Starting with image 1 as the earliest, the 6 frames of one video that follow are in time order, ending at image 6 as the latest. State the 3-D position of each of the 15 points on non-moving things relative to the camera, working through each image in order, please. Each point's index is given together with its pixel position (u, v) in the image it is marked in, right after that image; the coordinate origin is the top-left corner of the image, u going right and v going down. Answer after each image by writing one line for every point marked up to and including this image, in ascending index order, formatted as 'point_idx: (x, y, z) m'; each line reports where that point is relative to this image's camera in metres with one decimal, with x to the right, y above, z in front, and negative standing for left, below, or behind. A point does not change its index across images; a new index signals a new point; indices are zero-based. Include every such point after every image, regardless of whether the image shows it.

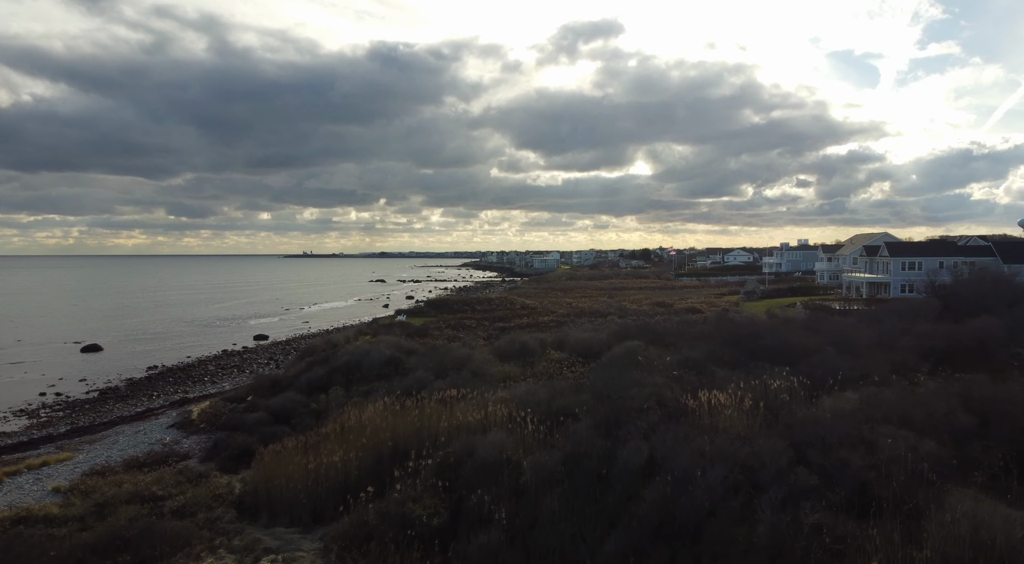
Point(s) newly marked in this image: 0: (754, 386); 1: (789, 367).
0: (+7.0, -3.0, +17.8) m
1: (+8.9, -2.8, +19.8) m
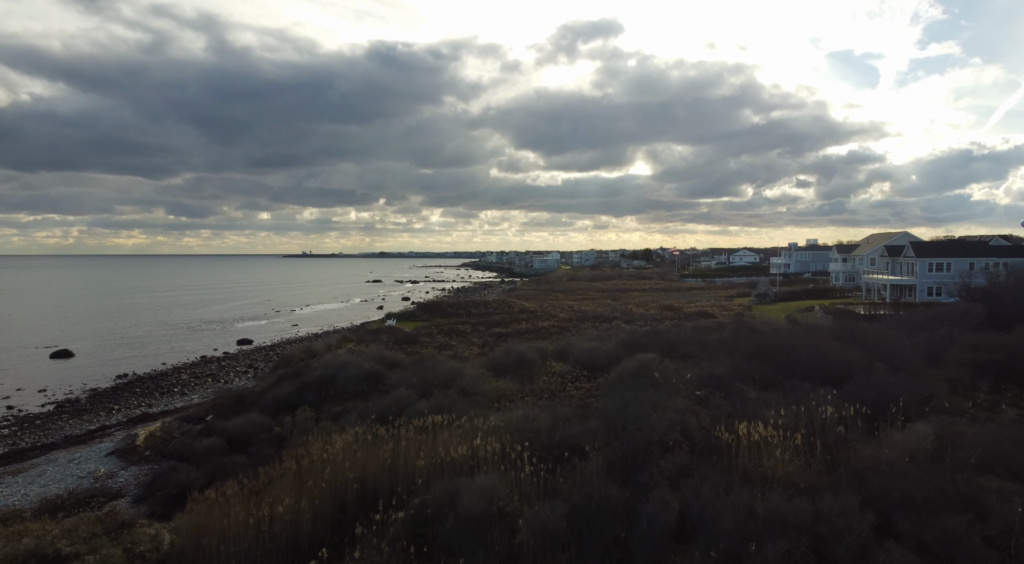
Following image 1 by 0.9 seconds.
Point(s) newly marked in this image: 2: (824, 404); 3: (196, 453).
0: (+6.8, -3.2, +14.7) m
1: (+8.8, -2.9, +16.8) m
2: (+7.8, -3.1, +15.4) m
3: (-9.2, -5.0, +17.9) m
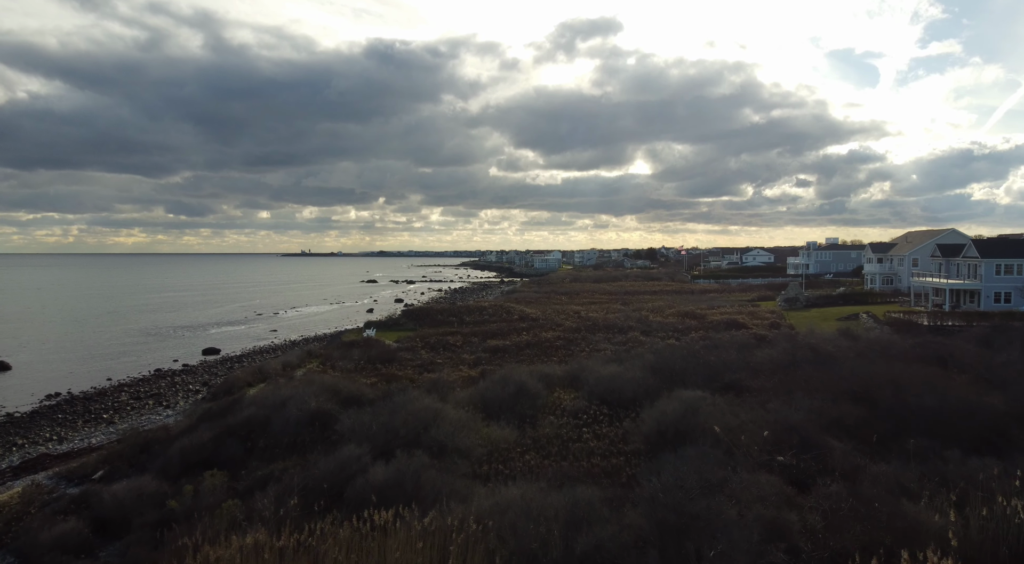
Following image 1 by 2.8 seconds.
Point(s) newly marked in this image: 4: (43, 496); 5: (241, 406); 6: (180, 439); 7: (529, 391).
0: (+6.8, -3.4, +8.9) m
1: (+8.7, -3.2, +11.0) m
2: (+7.7, -3.3, +9.6) m
3: (-9.3, -5.2, +12.1) m
4: (-11.4, -5.2, +15.0) m
5: (-8.0, -3.7, +18.2) m
6: (-9.2, -4.3, +17.0) m
7: (+0.5, -3.3, +18.7) m
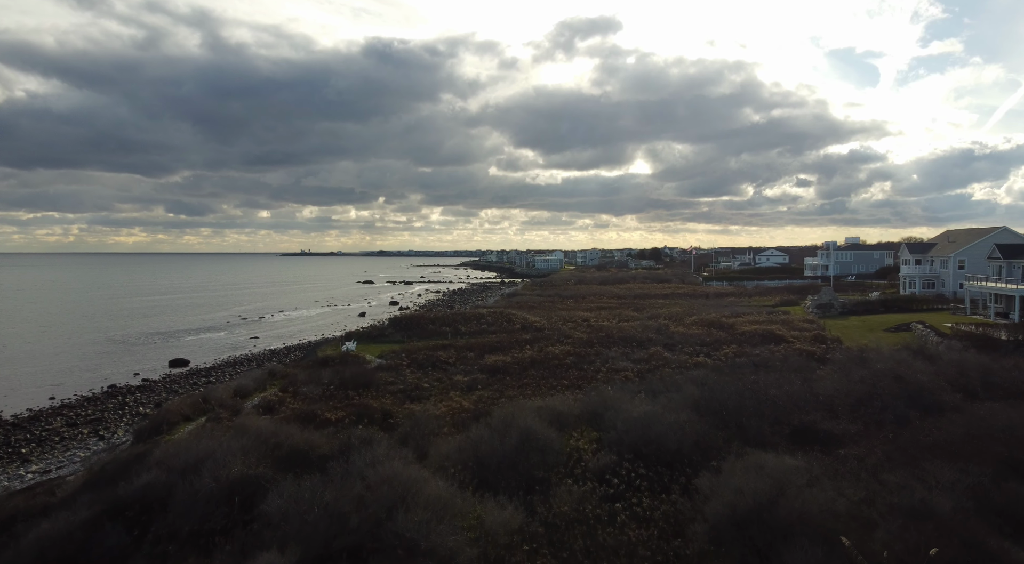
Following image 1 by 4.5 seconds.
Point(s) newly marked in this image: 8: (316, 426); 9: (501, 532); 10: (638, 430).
0: (+6.8, -3.7, +4.1) m
1: (+8.7, -3.4, +6.2) m
2: (+7.8, -3.6, +4.8) m
3: (-9.2, -5.5, +7.3) m
4: (-11.3, -5.5, +10.2) m
5: (-7.9, -4.0, +13.4) m
6: (-9.1, -4.6, +12.2) m
7: (+0.6, -3.6, +13.9) m
8: (-5.3, -3.7, +16.5) m
9: (-0.2, -4.2, +10.2) m
10: (+3.0, -3.5, +14.4) m
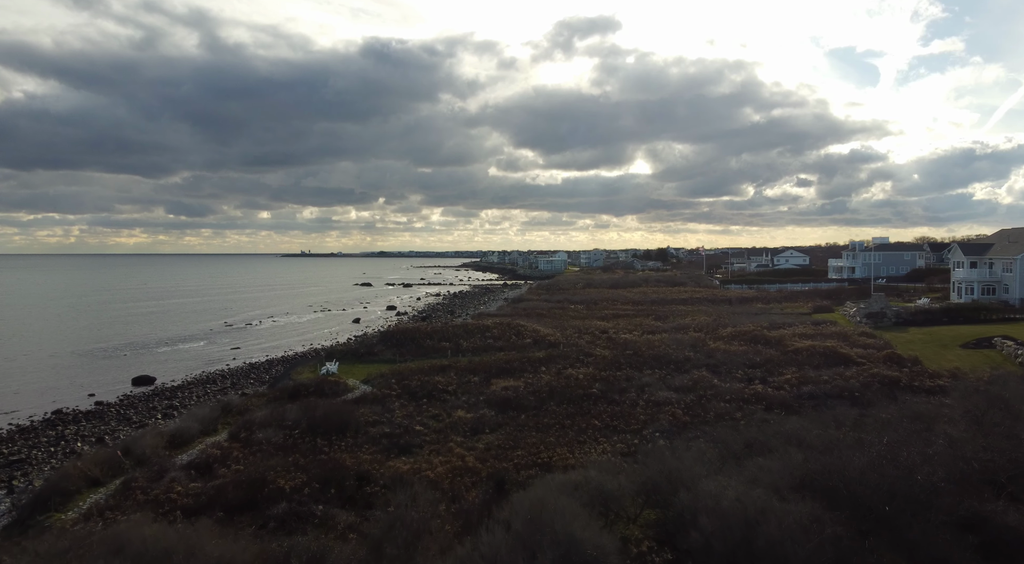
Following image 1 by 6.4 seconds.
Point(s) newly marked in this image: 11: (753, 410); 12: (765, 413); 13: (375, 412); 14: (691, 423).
0: (+7.3, -4.1, -0.9) m
1: (+9.2, -3.8, +1.1) m
2: (+8.3, -3.9, -0.2) m
3: (-8.7, -5.9, +2.2) m
4: (-10.8, -5.9, +5.2) m
5: (-7.4, -4.4, +8.3) m
6: (-8.6, -5.0, +7.2) m
7: (+1.1, -4.0, +8.8) m
8: (-4.8, -4.1, +11.5) m
9: (+0.3, -4.5, +5.2) m
10: (+3.4, -3.9, +9.3) m
11: (+7.5, -3.6, +19.2) m
12: (+7.5, -3.6, +18.4) m
13: (-4.3, -4.1, +19.6) m
14: (+5.2, -3.7, +17.8) m
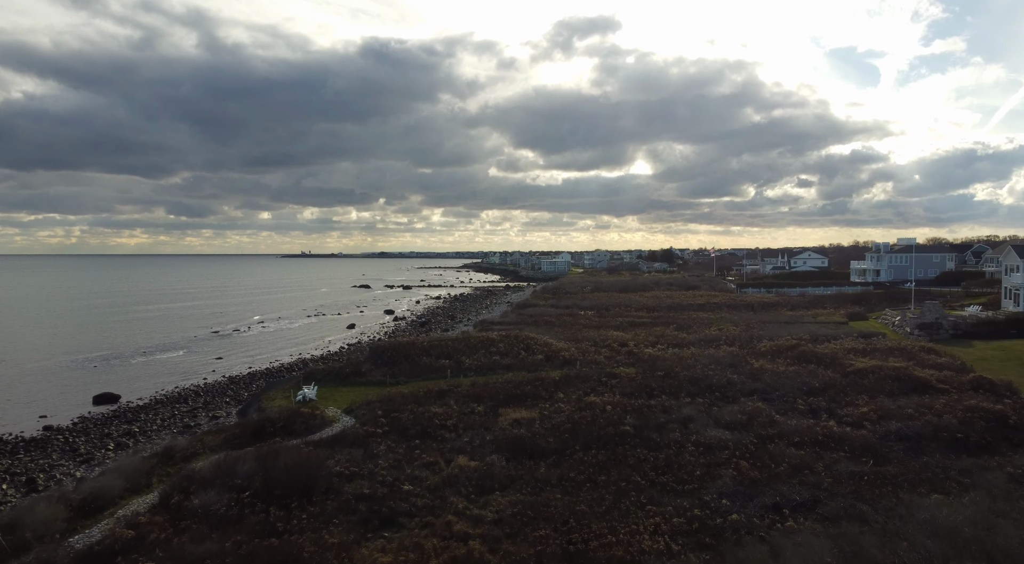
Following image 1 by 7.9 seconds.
0: (+7.7, -4.4, -5.1) m
1: (+9.6, -4.1, -3.0) m
2: (+8.7, -4.3, -4.4) m
3: (-8.3, -6.2, -1.9) m
4: (-10.4, -6.2, +1.0) m
5: (-7.0, -4.7, +4.2) m
6: (-8.2, -5.3, +3.0) m
7: (+1.5, -4.3, +4.7) m
8: (-4.4, -4.4, +7.3) m
9: (+0.7, -4.8, +1.0) m
10: (+3.8, -4.2, +5.2) m
11: (+7.9, -4.0, +15.1) m
12: (+7.9, -4.0, +14.2) m
13: (-3.9, -4.4, +15.4) m
14: (+5.6, -4.1, +13.7) m
